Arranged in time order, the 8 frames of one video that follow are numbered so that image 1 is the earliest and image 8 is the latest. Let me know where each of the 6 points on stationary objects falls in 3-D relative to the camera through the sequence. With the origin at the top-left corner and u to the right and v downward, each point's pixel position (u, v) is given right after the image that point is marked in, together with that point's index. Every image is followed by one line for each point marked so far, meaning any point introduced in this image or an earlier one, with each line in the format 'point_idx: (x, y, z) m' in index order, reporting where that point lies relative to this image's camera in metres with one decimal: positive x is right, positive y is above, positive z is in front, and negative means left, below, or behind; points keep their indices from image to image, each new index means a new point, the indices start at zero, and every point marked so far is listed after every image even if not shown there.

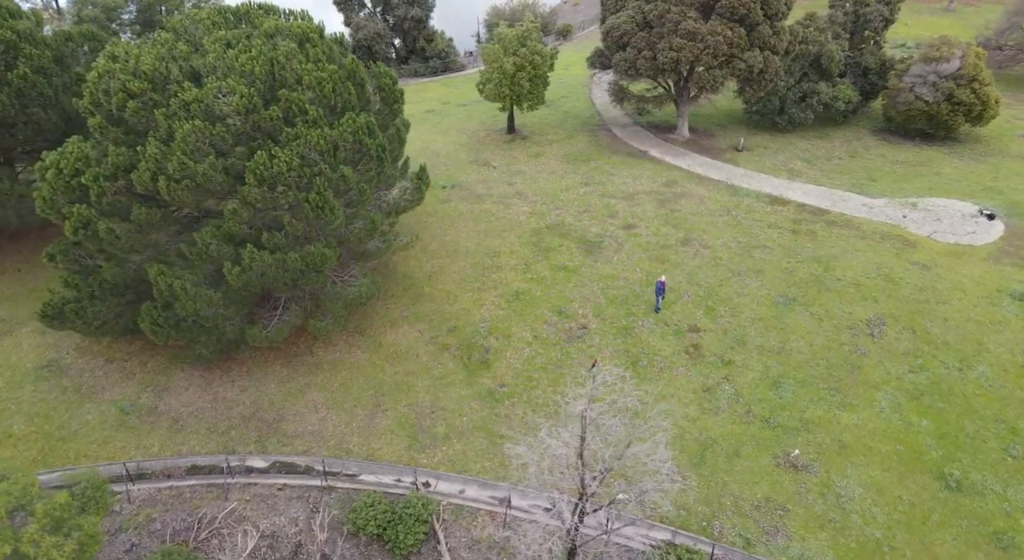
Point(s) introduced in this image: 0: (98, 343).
0: (-12.5, -1.9, +17.4) m
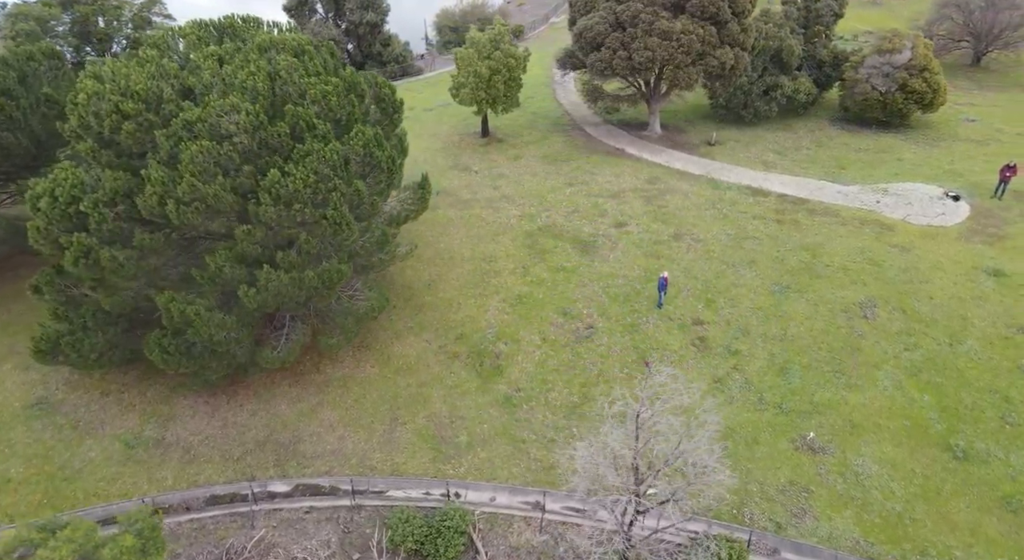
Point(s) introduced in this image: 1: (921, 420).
0: (-12.1, -2.8, +16.6) m
1: (+11.3, -3.8, +15.9) m
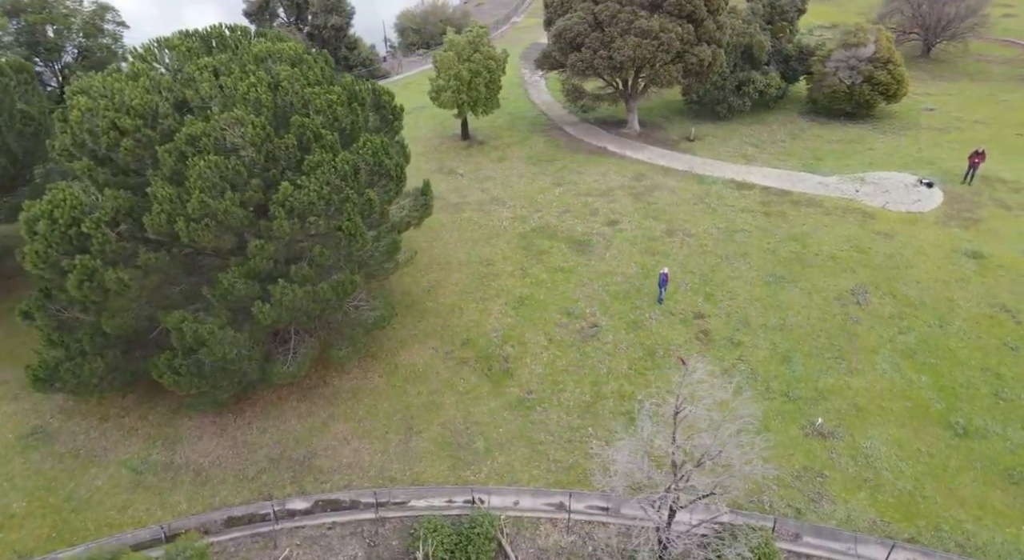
0: (-11.7, -3.4, +15.9) m
1: (+11.7, -3.4, +16.5) m
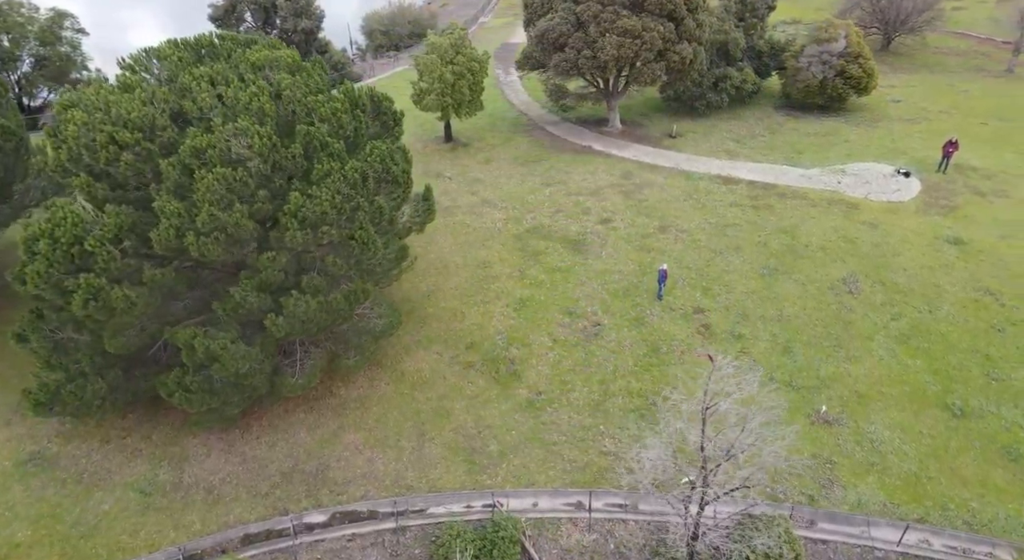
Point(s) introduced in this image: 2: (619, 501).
0: (-11.4, -3.9, +15.4) m
1: (+12.0, -3.1, +17.0) m
2: (+2.6, -5.4, +14.2) m
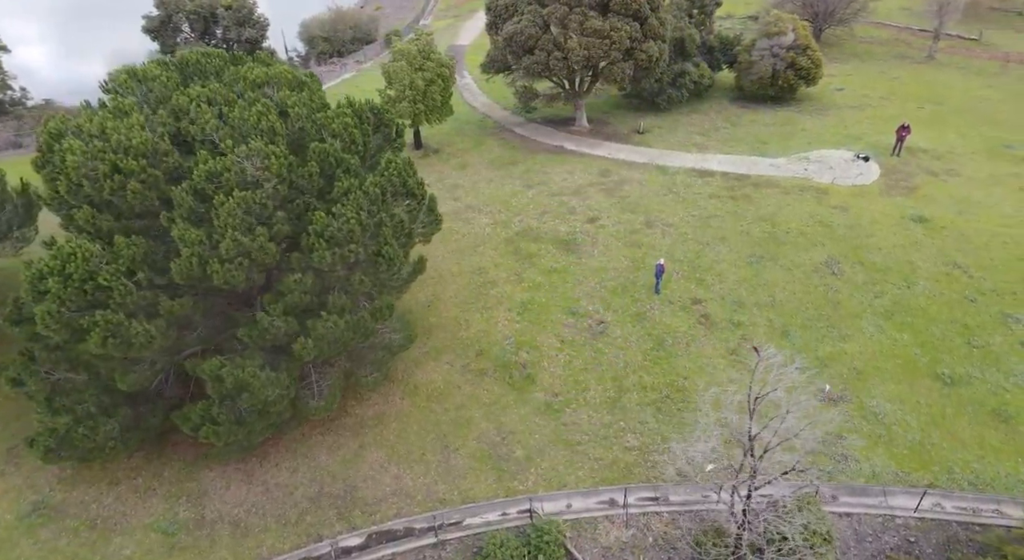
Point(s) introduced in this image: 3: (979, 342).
0: (-10.7, -4.7, +14.5) m
1: (+12.4, -2.4, +18.0) m
2: (+3.5, -5.4, +14.5) m
3: (+14.9, -2.0, +18.5) m
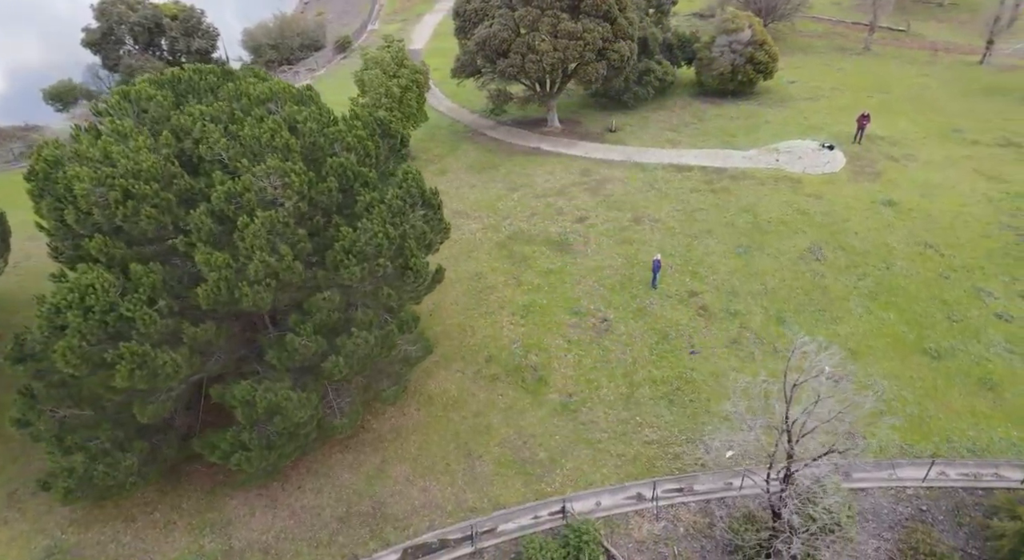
0: (-9.9, -5.5, +13.9) m
1: (+12.7, -1.8, +19.0) m
2: (+4.2, -5.3, +14.9) m
3: (+15.1, -1.2, +19.6) m
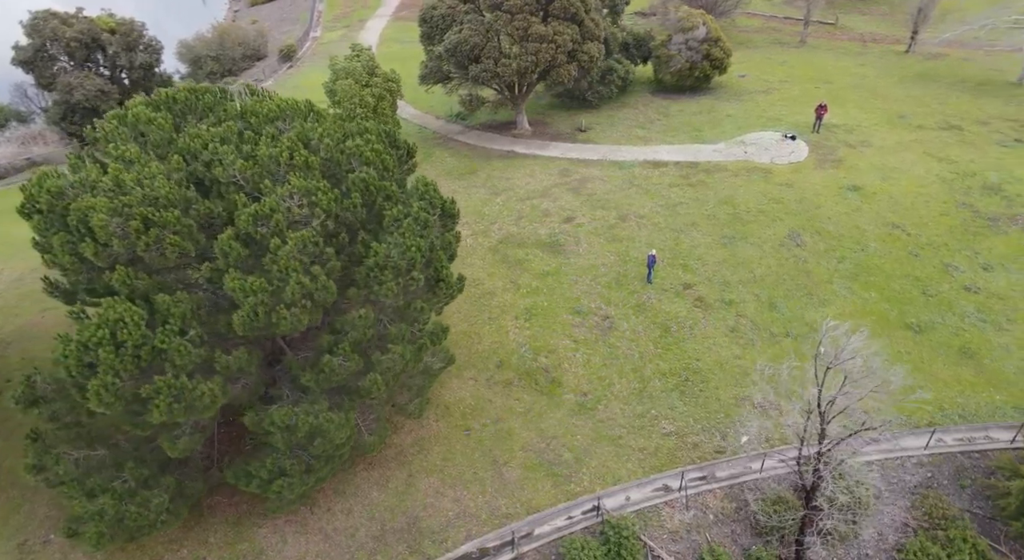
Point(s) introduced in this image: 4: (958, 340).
0: (-9.0, -6.2, +13.3) m
1: (+12.8, -1.1, +20.1) m
2: (+5.0, -5.1, +15.3) m
3: (+15.2, -0.4, +20.9) m
4: (+14.6, -2.0, +19.0) m
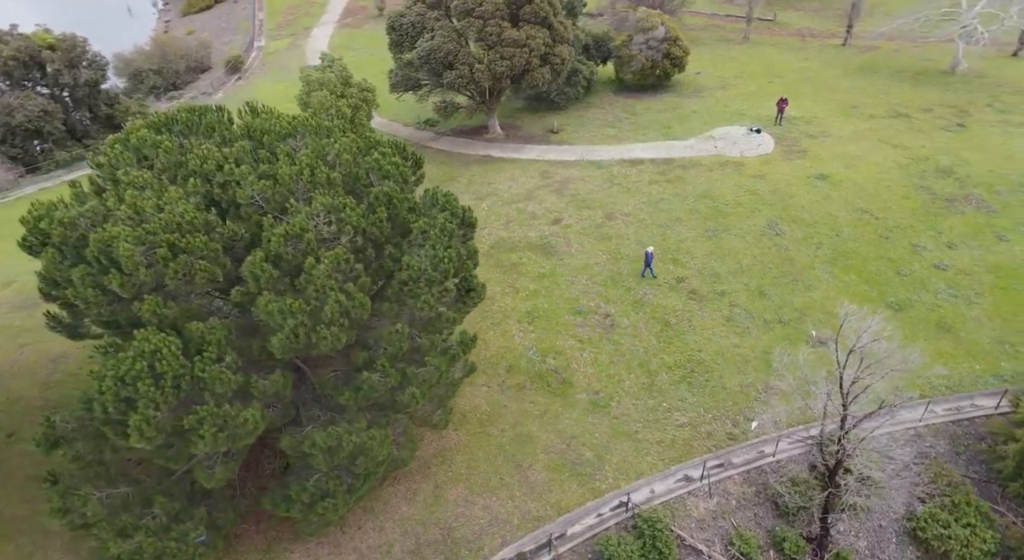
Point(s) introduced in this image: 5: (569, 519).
0: (-8.1, -6.9, +12.8) m
1: (+12.9, -0.5, +21.2) m
2: (+5.6, -5.0, +15.9) m
3: (+15.2, +0.3, +22.2) m
4: (+14.8, -1.3, +20.2) m
5: (+1.4, -6.0, +14.6) m
